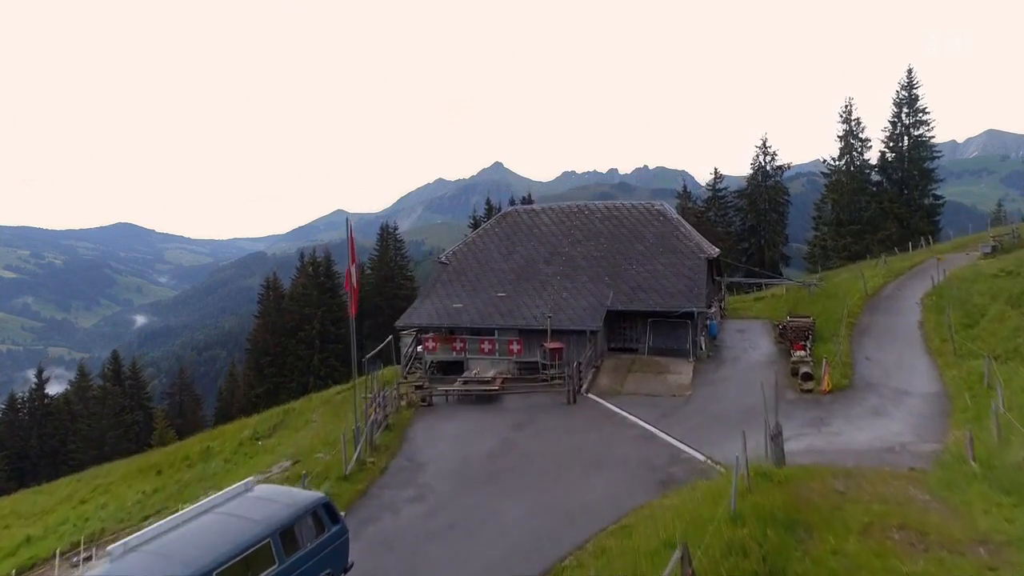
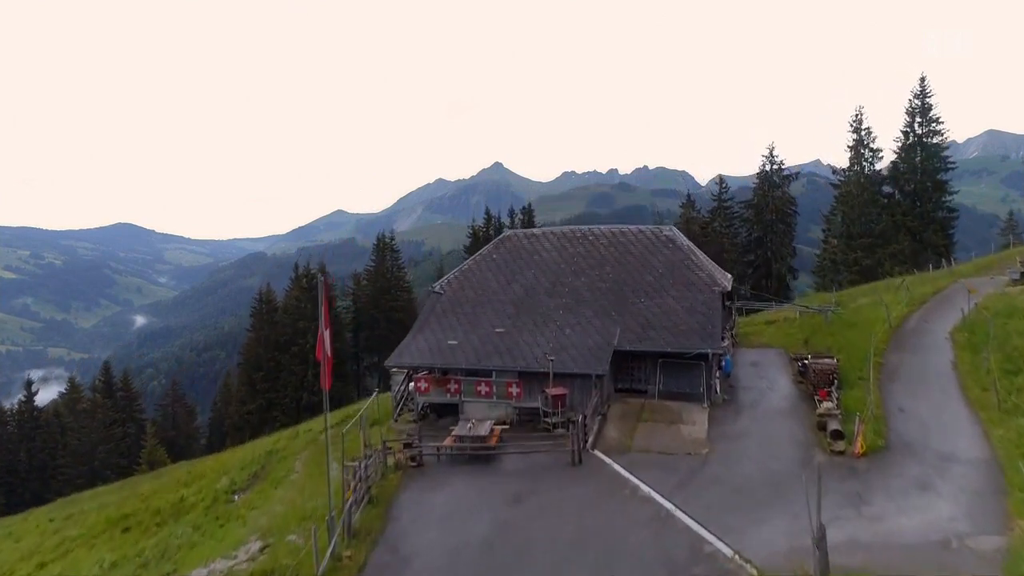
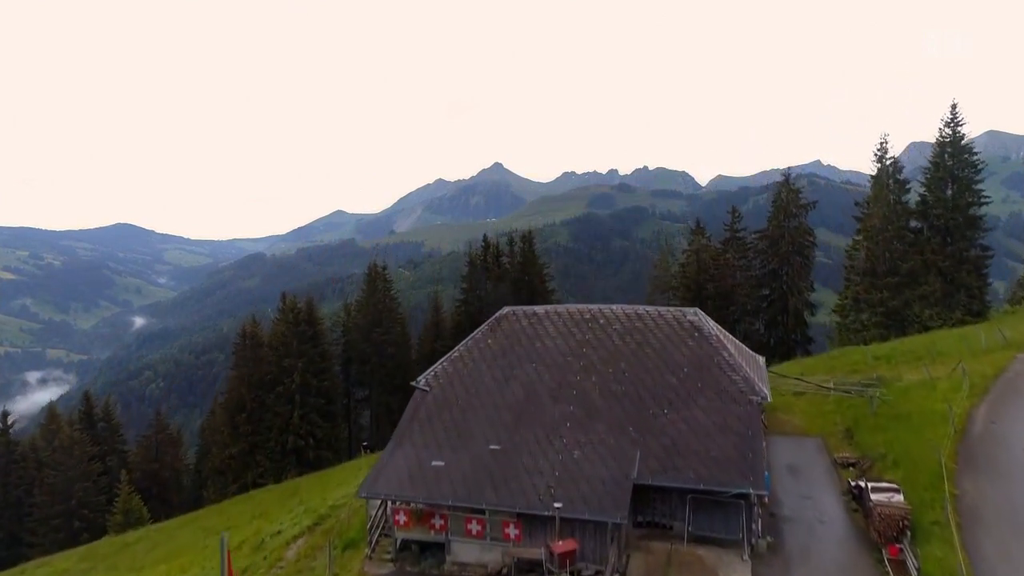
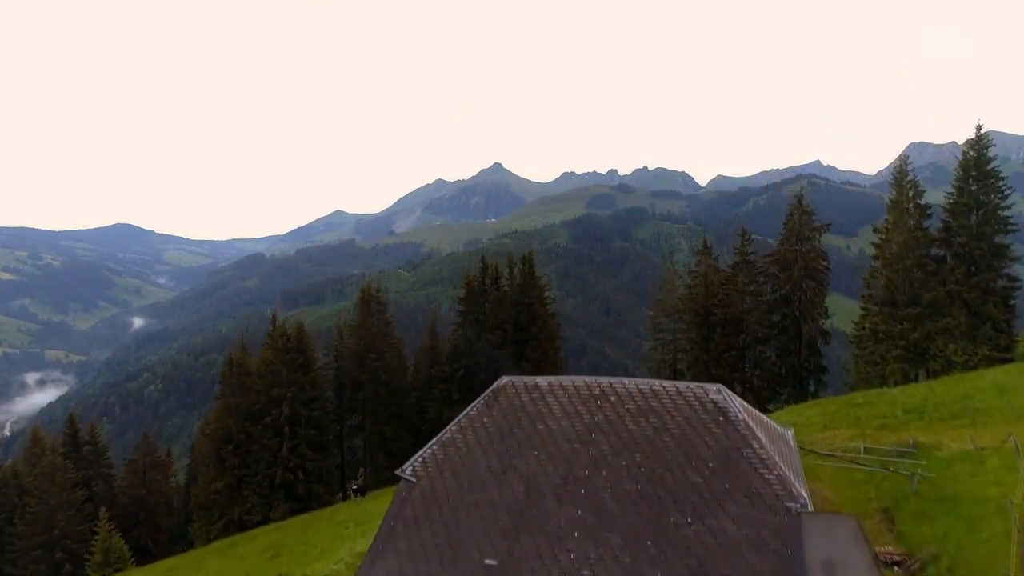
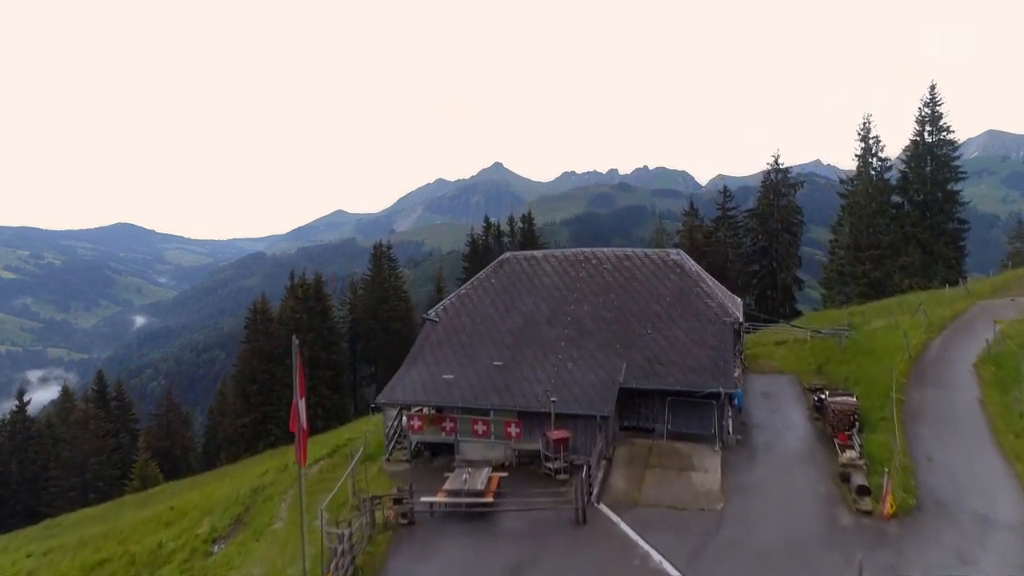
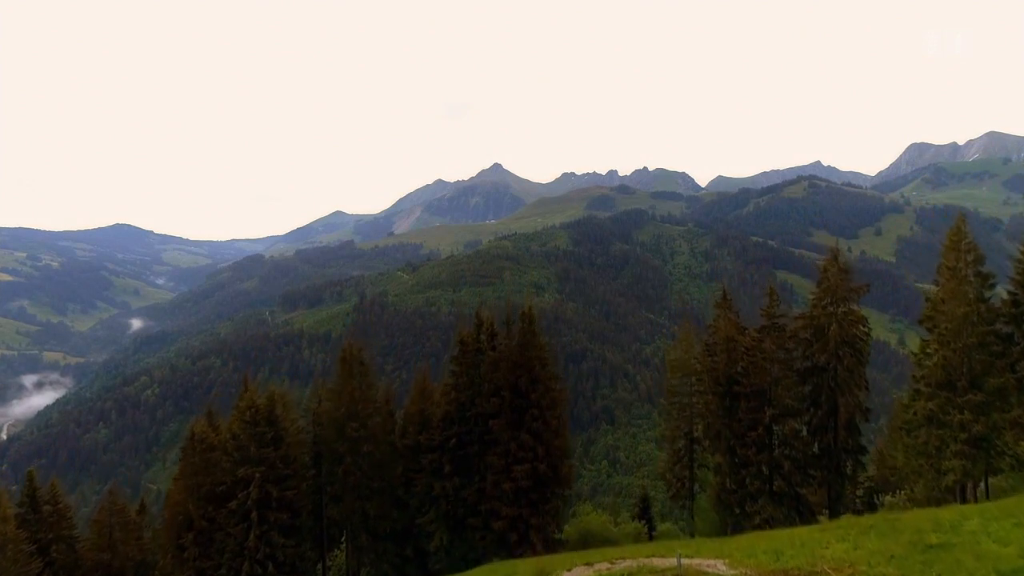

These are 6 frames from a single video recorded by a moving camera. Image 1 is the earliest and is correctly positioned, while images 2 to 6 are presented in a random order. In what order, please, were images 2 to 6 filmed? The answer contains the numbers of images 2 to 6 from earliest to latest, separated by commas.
2, 5, 3, 4, 6
